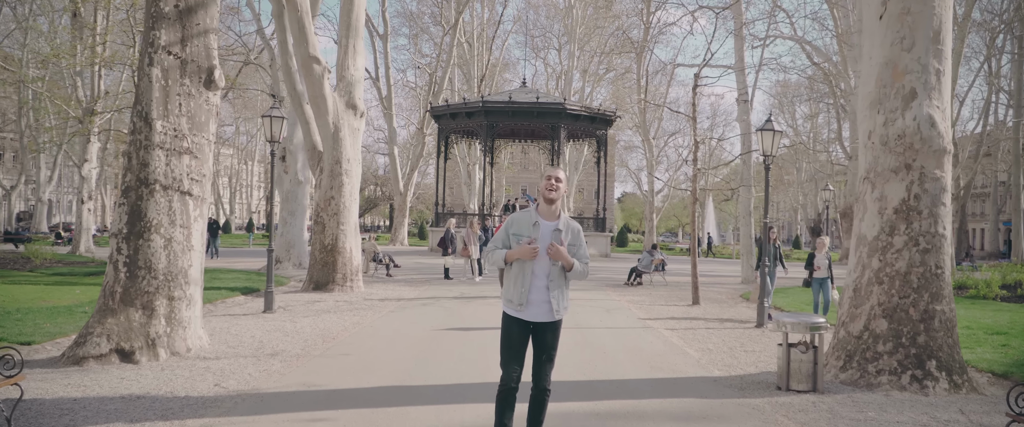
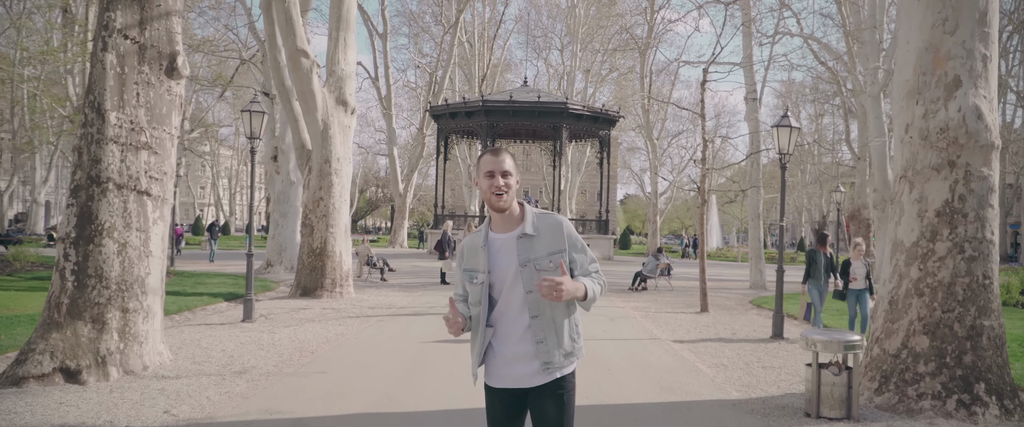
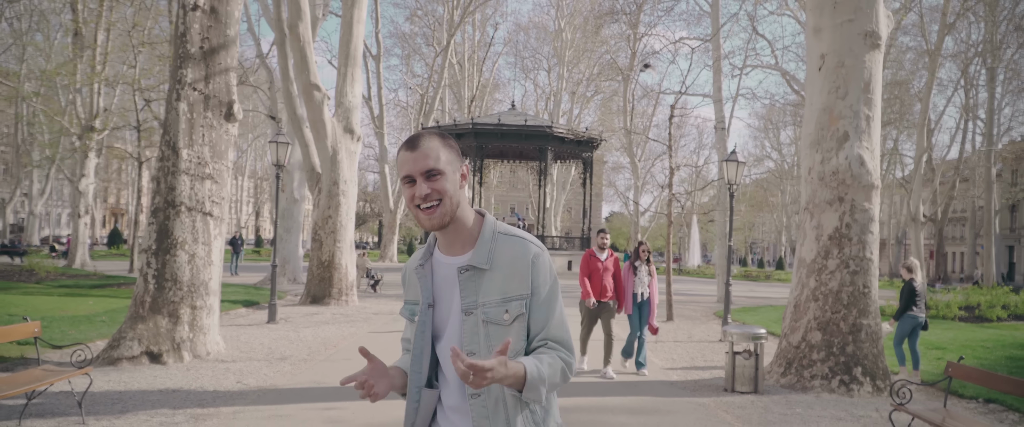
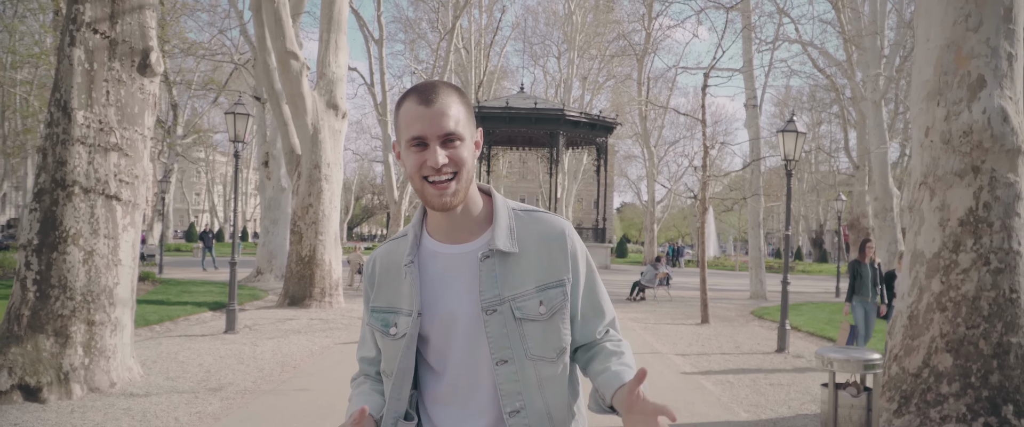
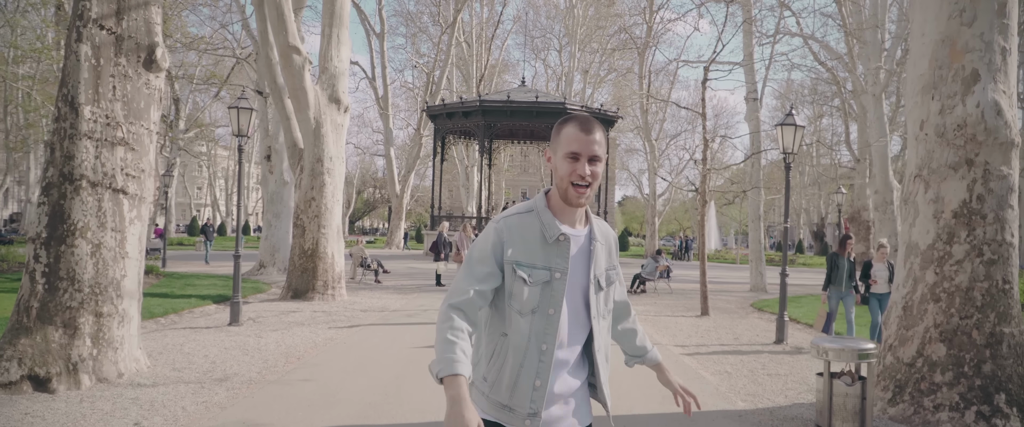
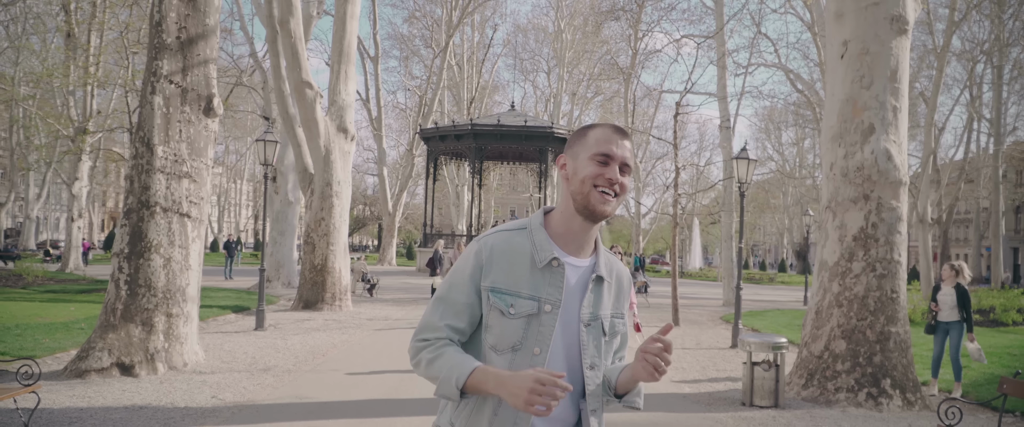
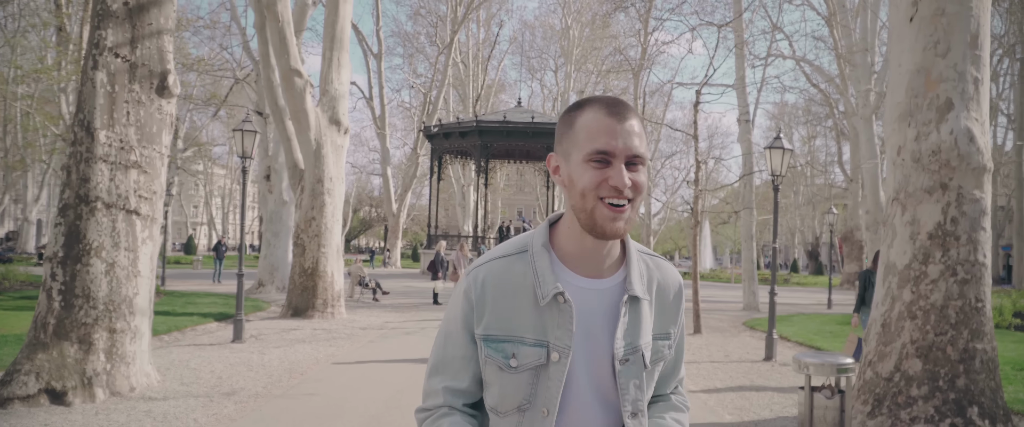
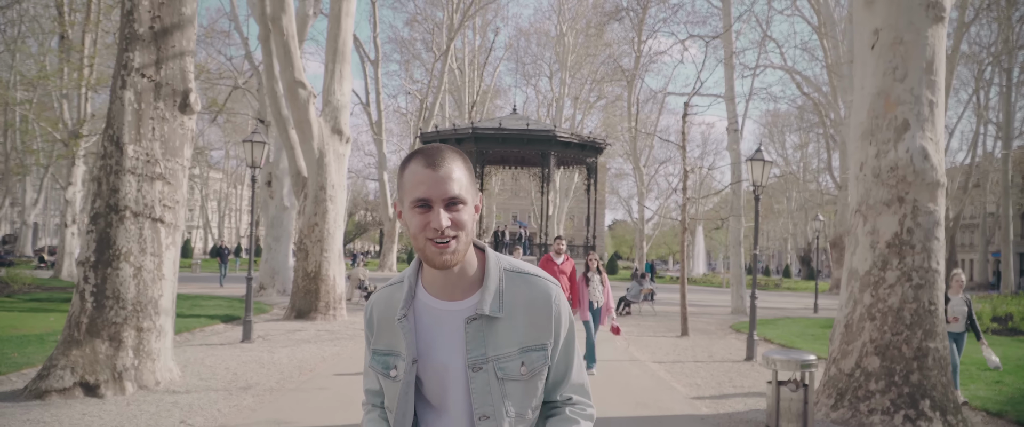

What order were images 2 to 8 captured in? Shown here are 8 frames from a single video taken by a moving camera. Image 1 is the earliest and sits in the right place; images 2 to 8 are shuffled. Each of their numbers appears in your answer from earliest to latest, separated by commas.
2, 5, 4, 7, 8, 6, 3
